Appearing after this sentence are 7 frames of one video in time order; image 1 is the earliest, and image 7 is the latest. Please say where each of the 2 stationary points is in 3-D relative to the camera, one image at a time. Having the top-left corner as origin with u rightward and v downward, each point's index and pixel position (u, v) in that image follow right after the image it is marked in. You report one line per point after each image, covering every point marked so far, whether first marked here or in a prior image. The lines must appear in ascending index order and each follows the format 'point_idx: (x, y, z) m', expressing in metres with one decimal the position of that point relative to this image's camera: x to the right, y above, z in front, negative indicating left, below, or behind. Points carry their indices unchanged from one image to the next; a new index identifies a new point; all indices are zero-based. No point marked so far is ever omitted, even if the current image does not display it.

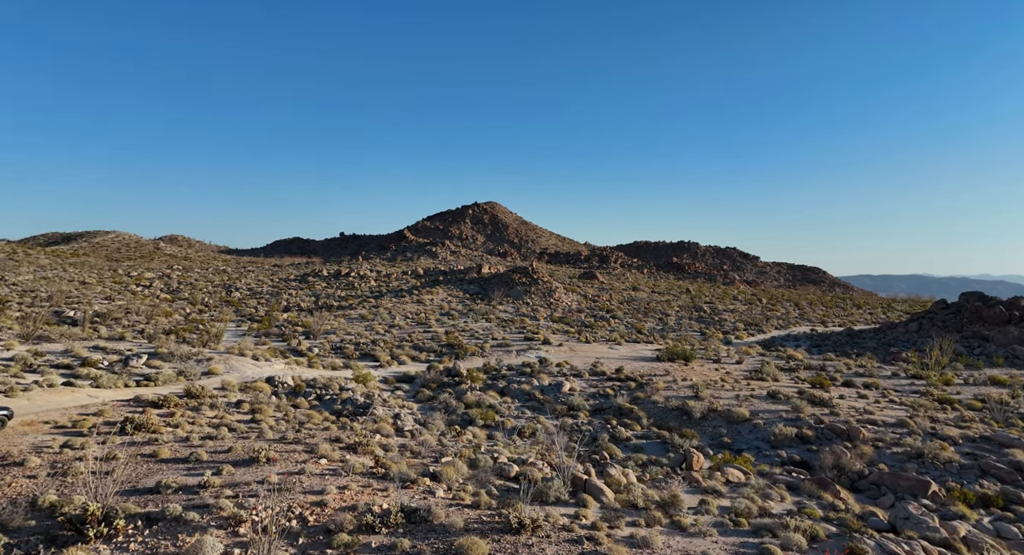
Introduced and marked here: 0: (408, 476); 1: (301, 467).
0: (-2.6, -4.9, +15.8) m
1: (-5.1, -4.5, +15.6) m
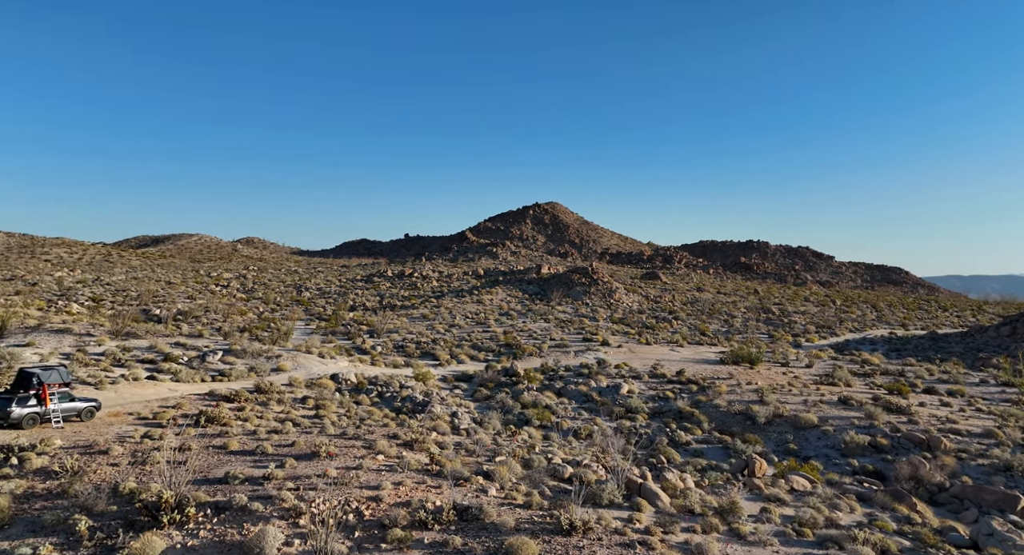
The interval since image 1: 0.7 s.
0: (-1.3, -4.9, +16.2) m
1: (-3.9, -4.6, +16.2) m
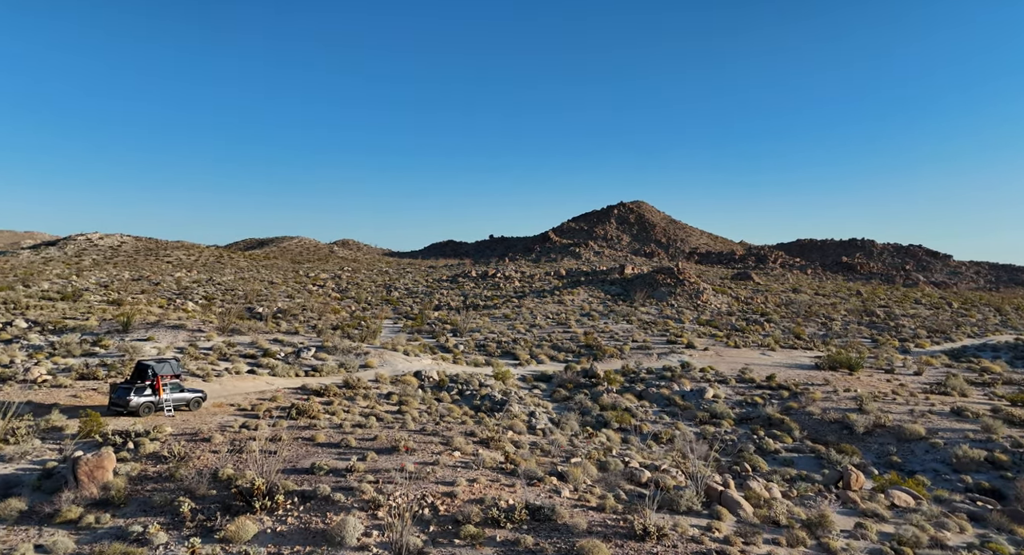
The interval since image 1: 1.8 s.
0: (+0.6, -5.0, +16.3) m
1: (-2.0, -4.6, +16.7) m
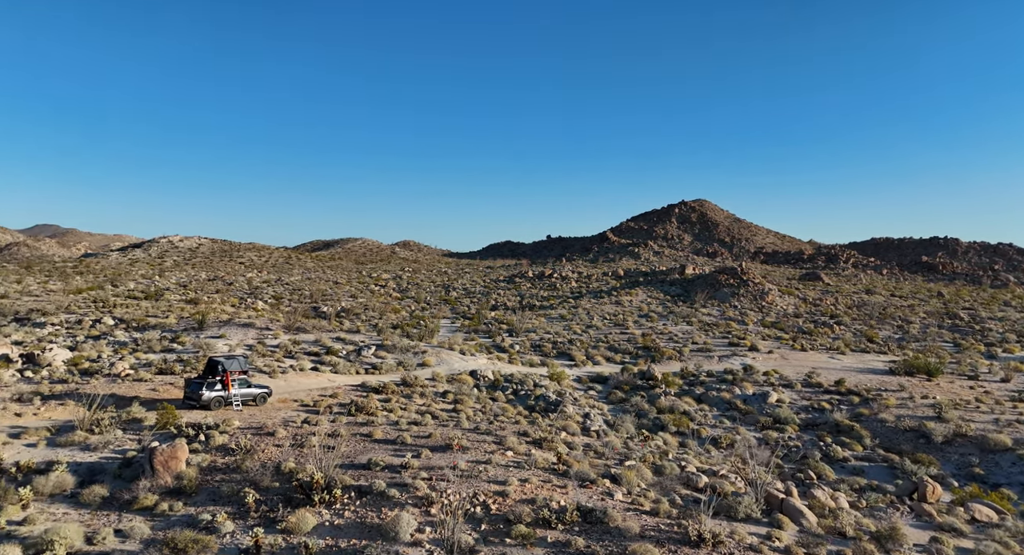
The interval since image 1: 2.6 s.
0: (+1.9, -5.0, +16.2) m
1: (-0.6, -4.6, +16.8) m
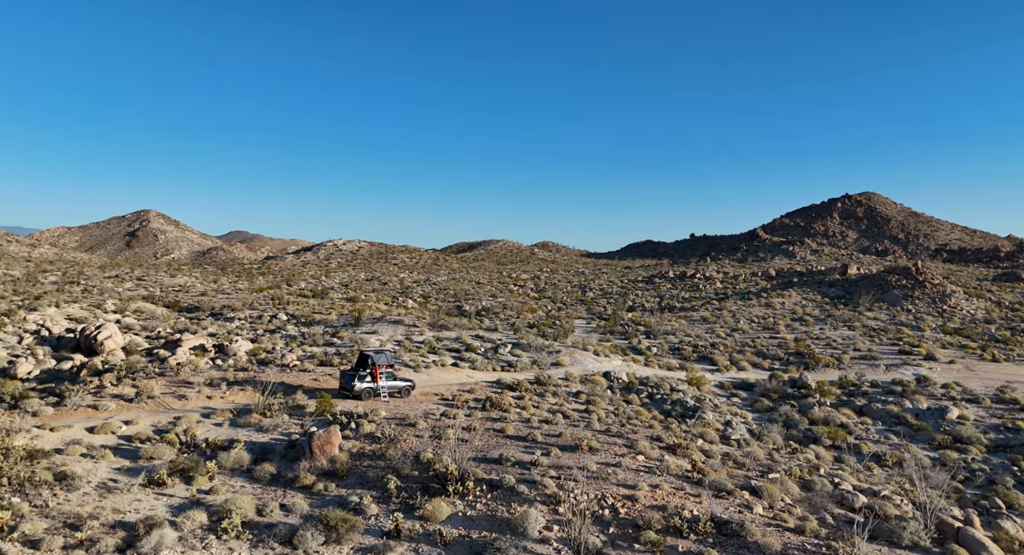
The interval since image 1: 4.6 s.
0: (+5.0, -5.0, +15.4) m
1: (+2.8, -4.6, +16.5) m
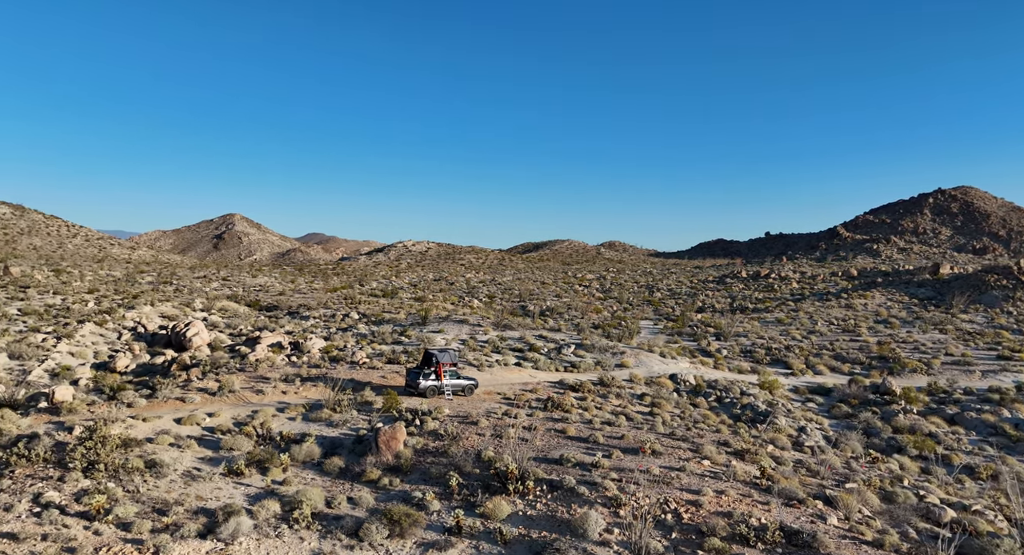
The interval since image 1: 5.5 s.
0: (+6.4, -4.9, +14.7) m
1: (+4.3, -4.6, +16.1) m
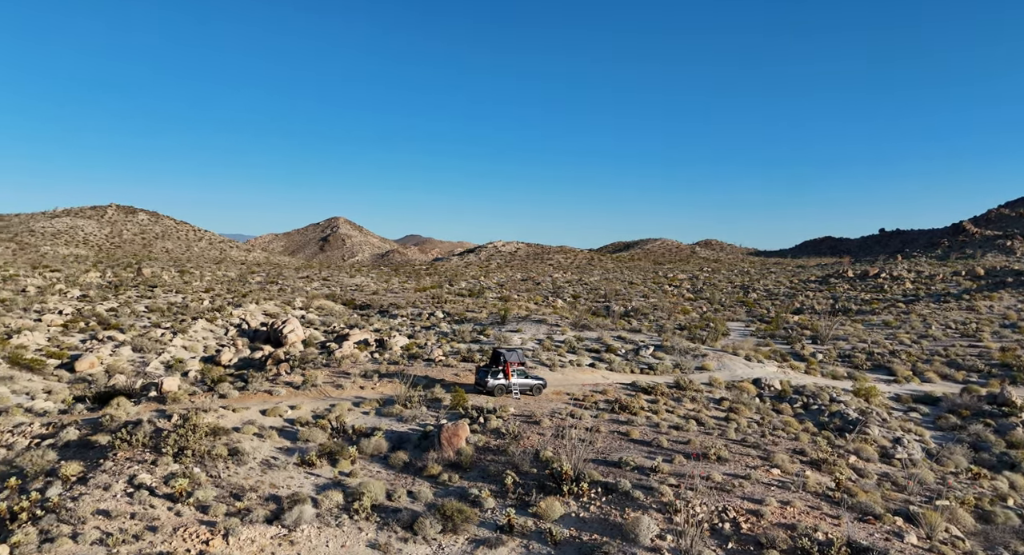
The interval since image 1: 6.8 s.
0: (+7.5, -4.9, +13.5) m
1: (+5.6, -4.6, +15.1) m
